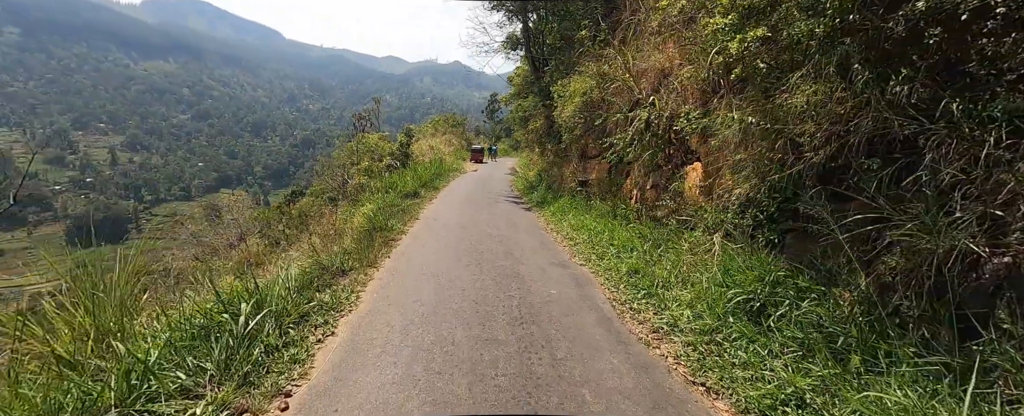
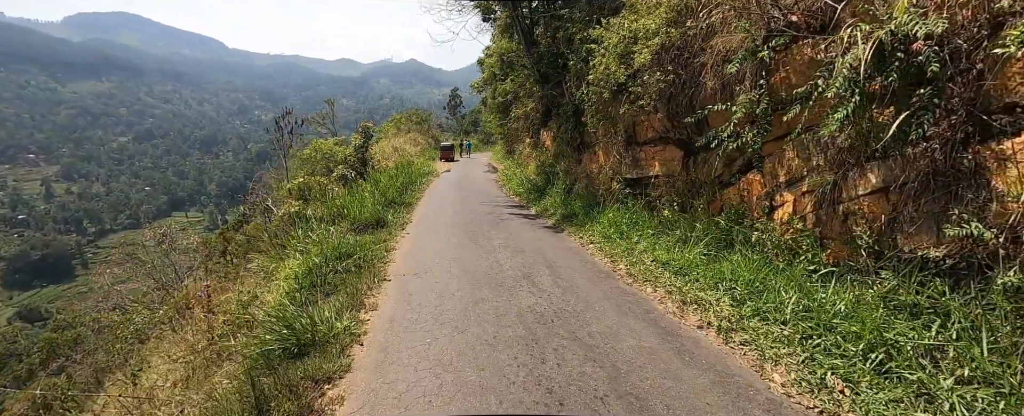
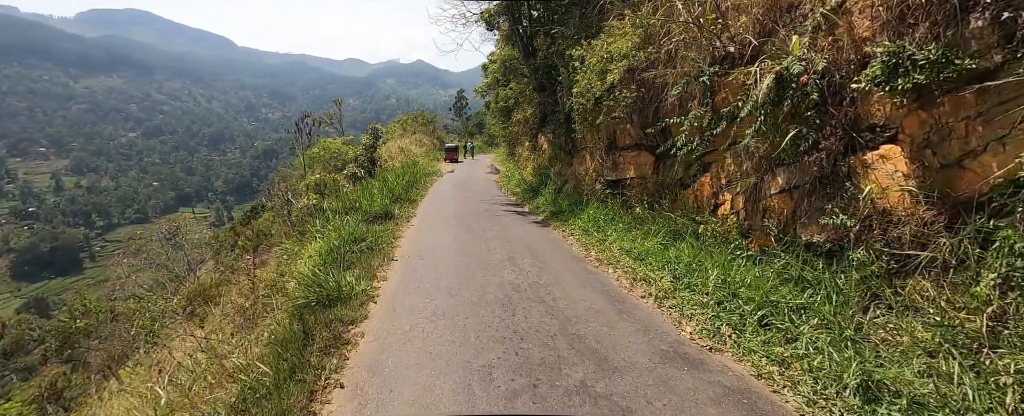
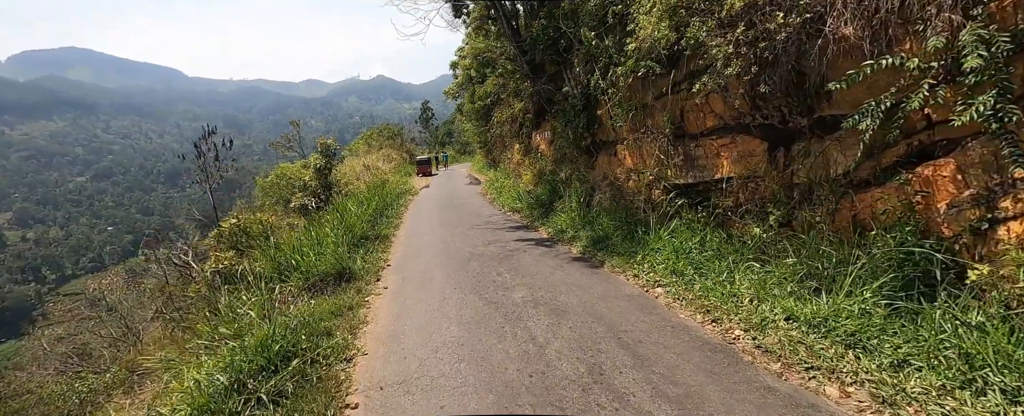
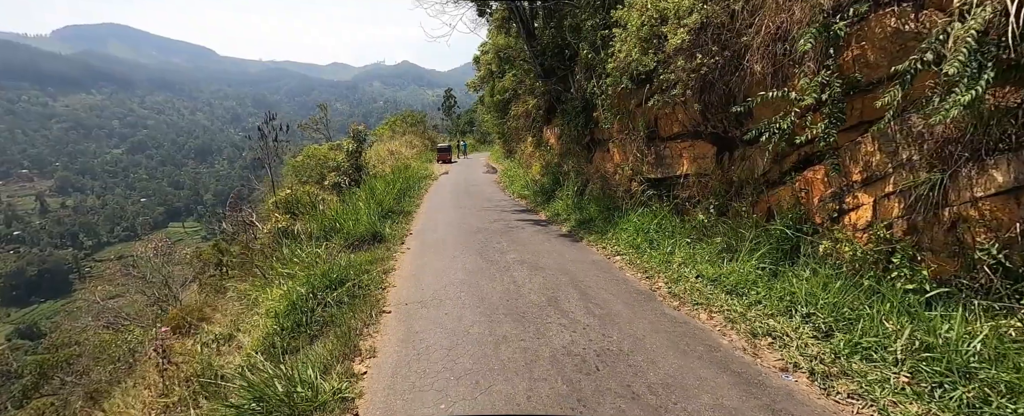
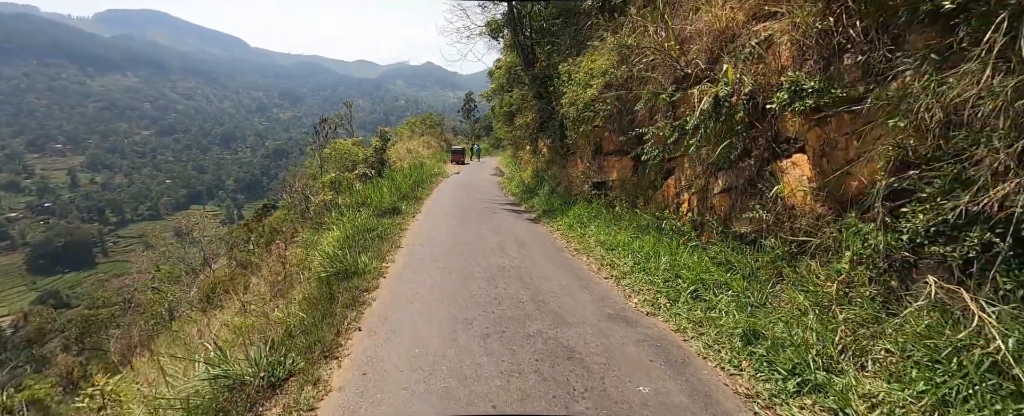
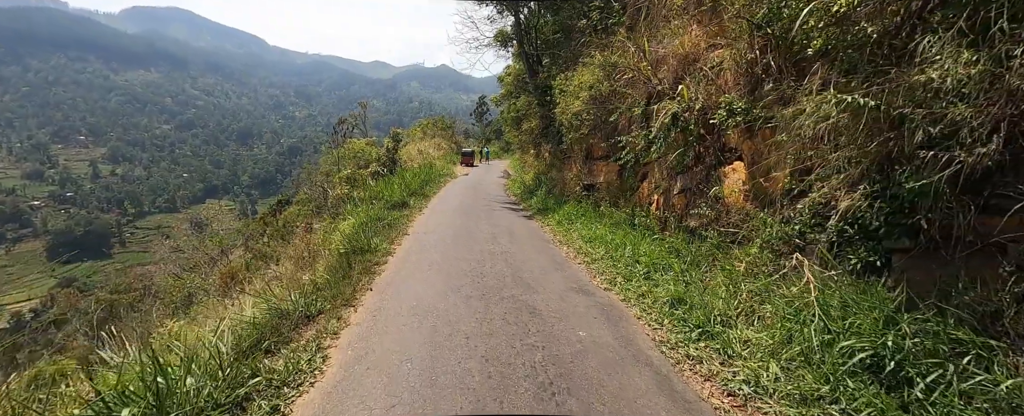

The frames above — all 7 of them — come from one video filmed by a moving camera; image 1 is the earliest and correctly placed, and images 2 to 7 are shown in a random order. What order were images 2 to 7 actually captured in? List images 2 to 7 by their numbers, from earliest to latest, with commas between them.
7, 6, 3, 2, 5, 4
